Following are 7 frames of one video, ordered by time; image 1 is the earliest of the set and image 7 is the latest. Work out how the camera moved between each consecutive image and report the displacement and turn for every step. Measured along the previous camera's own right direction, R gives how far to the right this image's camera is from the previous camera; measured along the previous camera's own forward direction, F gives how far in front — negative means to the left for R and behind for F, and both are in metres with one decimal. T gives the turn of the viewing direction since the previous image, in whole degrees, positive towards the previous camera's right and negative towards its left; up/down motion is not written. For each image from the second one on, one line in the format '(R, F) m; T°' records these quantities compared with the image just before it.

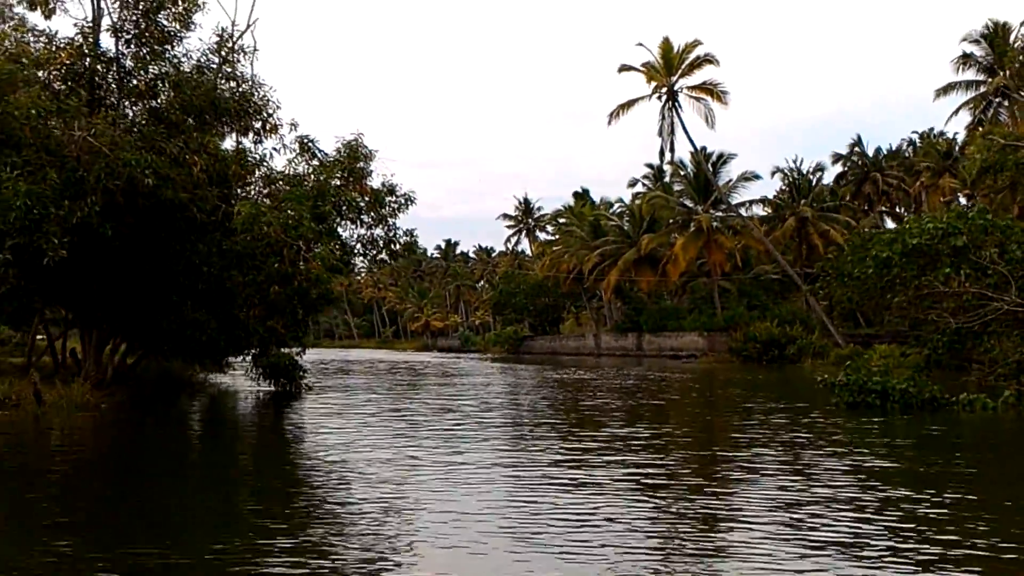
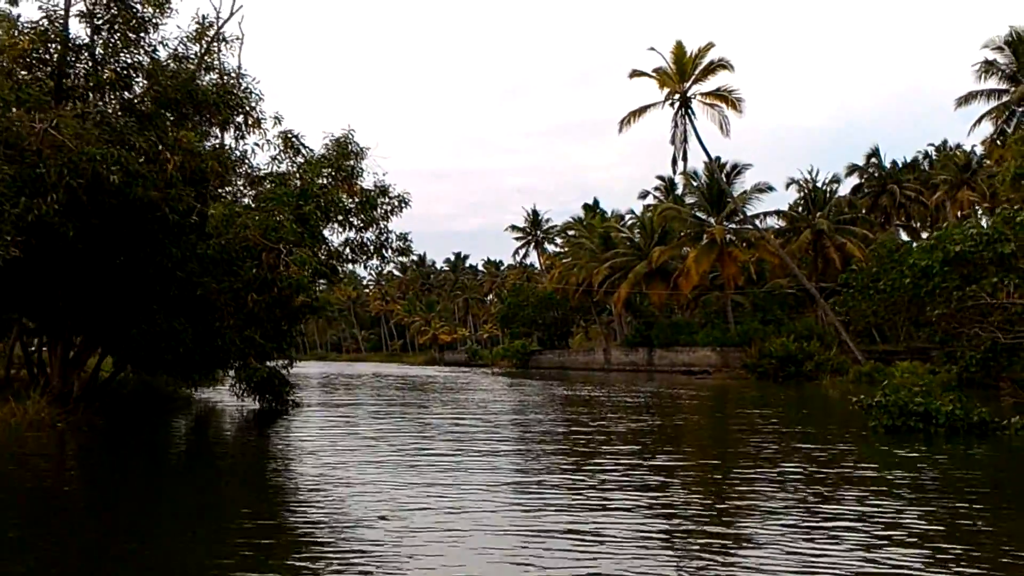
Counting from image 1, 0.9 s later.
(+0.1, +1.4) m; 0°
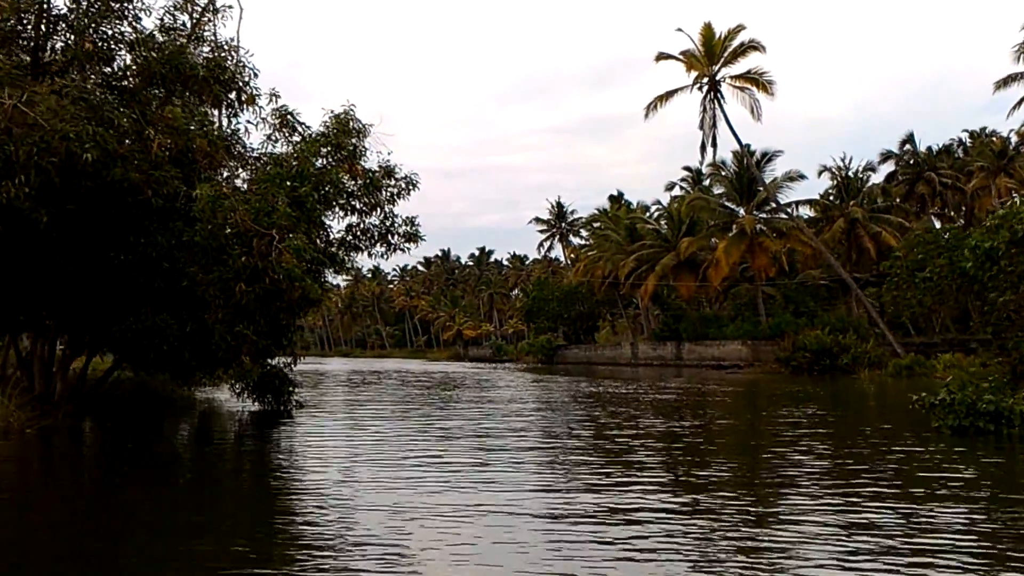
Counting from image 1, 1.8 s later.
(+0.1, +1.3) m; -1°
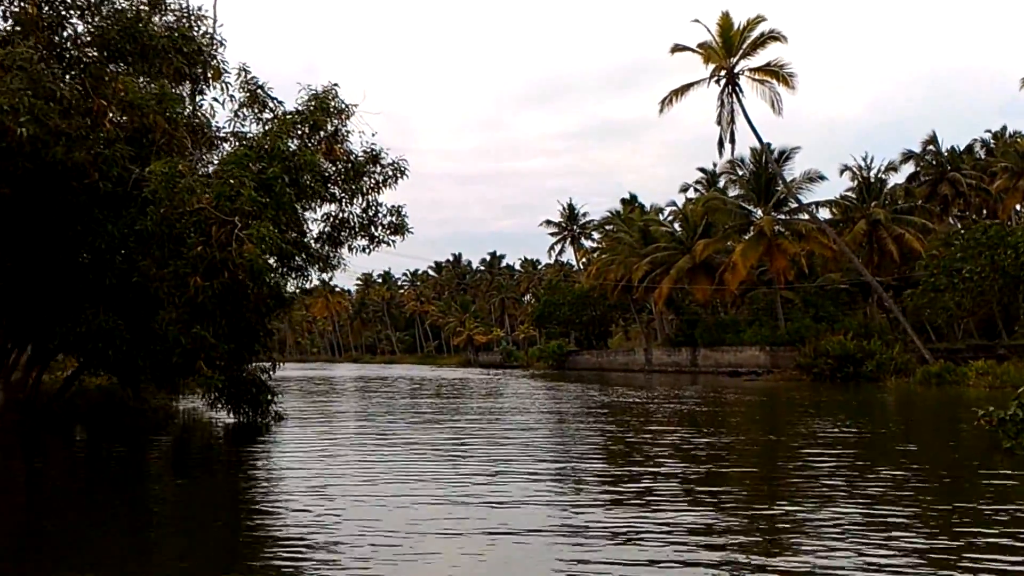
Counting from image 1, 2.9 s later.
(+0.1, +1.6) m; -1°
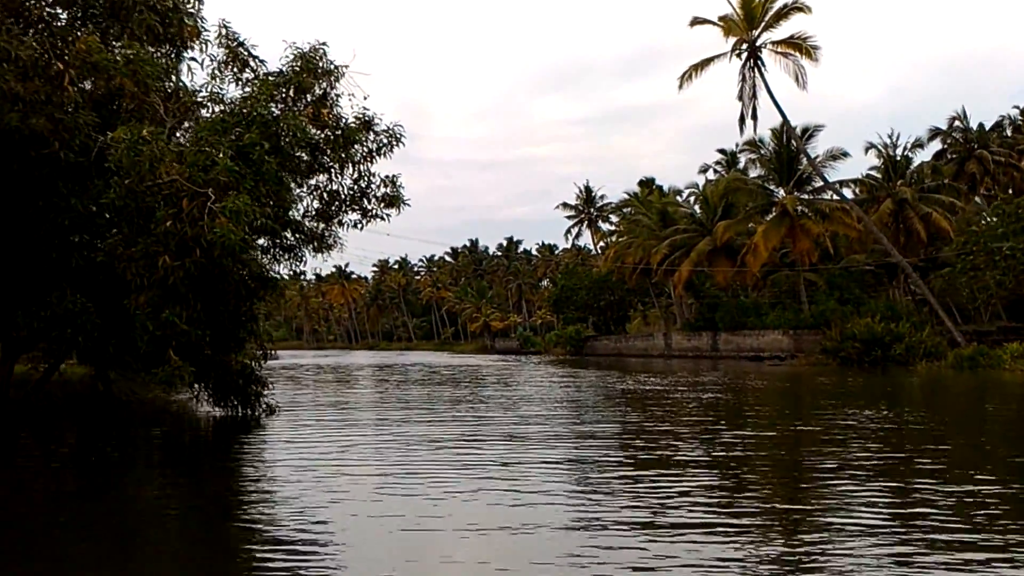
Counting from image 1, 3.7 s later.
(+0.1, +1.2) m; -1°
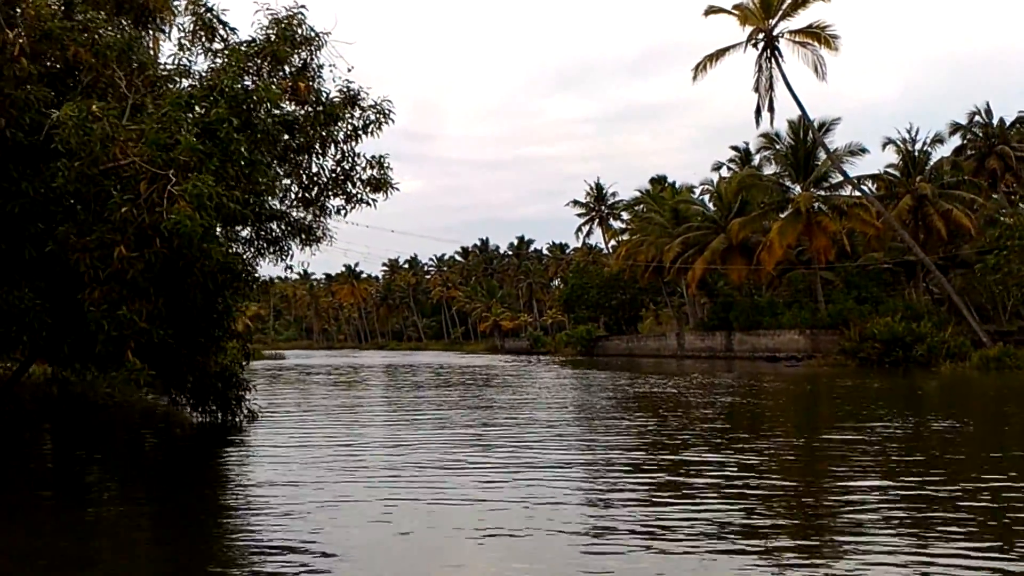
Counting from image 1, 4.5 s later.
(+0.1, +1.1) m; -1°
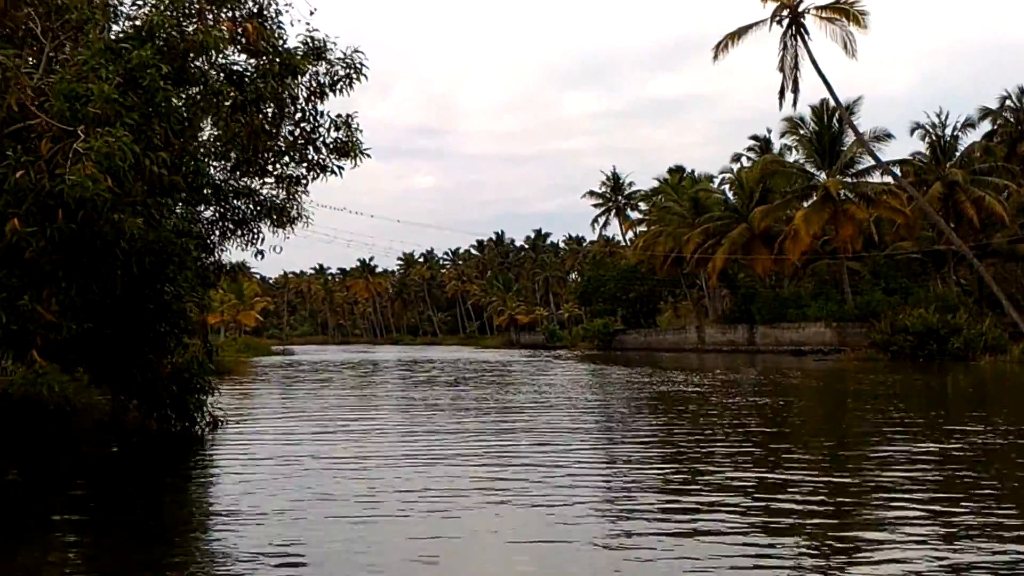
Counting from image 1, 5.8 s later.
(+0.1, +1.7) m; -1°
